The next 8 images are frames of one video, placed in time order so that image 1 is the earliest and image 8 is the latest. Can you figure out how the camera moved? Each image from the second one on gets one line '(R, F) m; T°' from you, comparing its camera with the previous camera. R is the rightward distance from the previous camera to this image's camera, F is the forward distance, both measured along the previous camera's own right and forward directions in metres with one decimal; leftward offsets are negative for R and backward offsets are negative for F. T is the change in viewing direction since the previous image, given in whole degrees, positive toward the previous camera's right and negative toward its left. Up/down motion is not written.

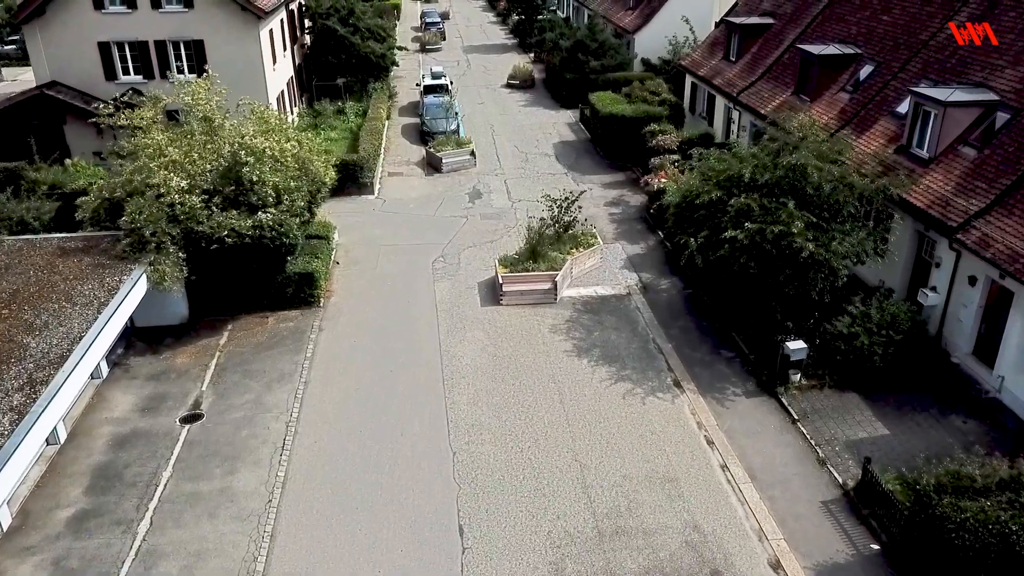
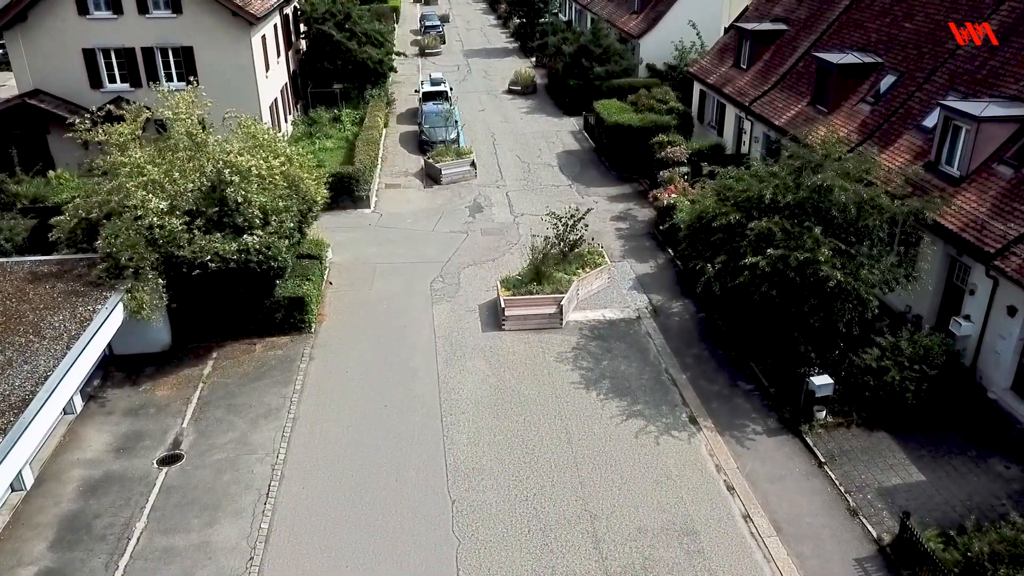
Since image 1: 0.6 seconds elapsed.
(-0.1, +1.2) m; 0°
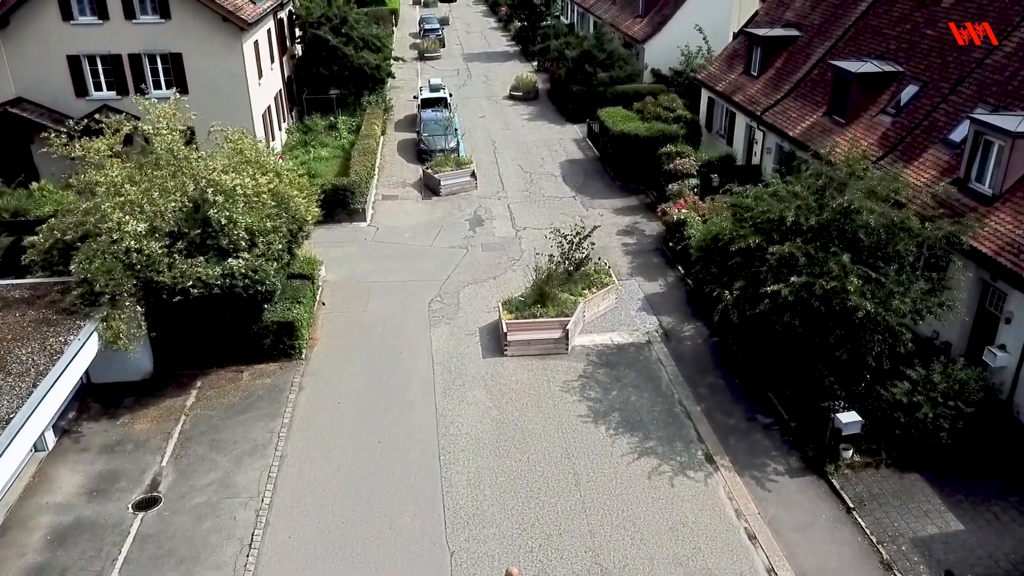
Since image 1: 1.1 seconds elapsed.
(-0.1, +1.1) m; 0°
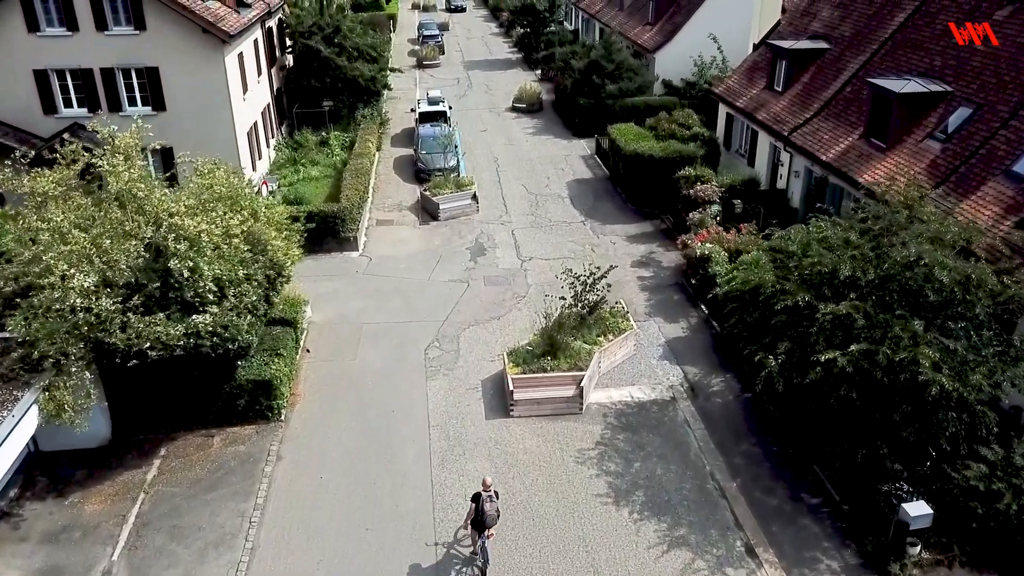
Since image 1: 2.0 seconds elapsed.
(-0.1, +2.1) m; 0°
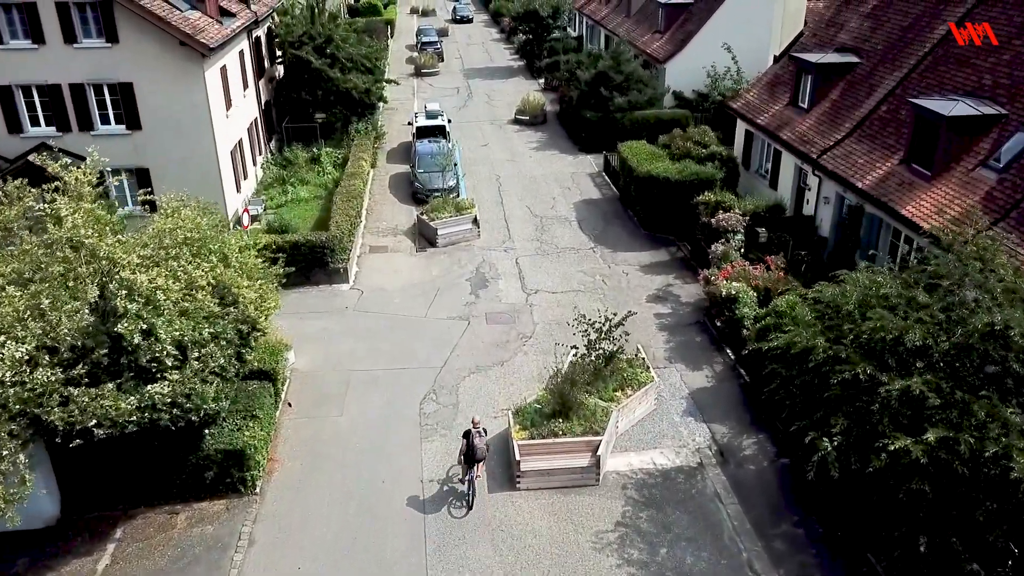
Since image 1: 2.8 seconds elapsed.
(-0.1, +2.0) m; 0°
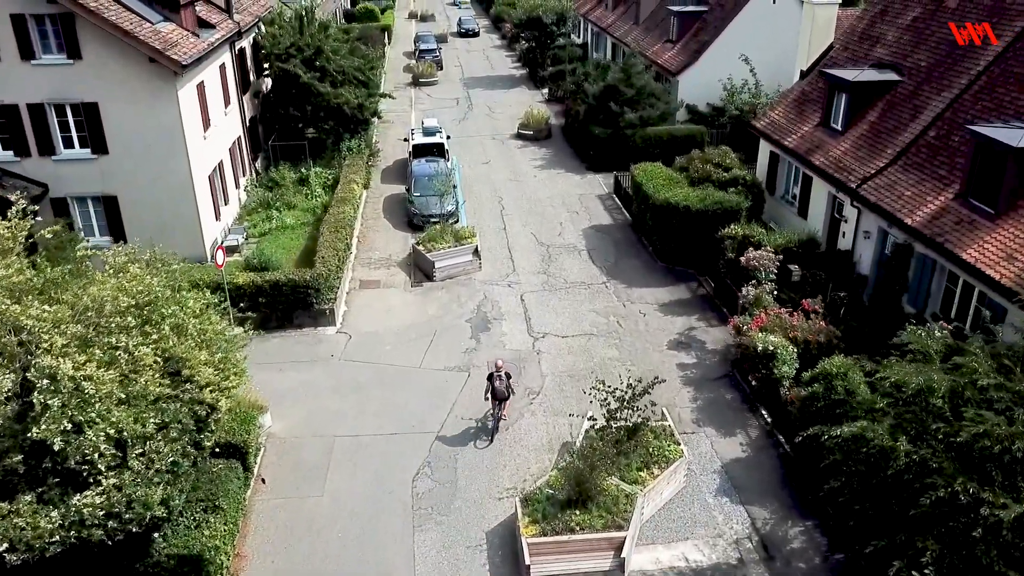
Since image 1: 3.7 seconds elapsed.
(-0.1, +2.2) m; 0°
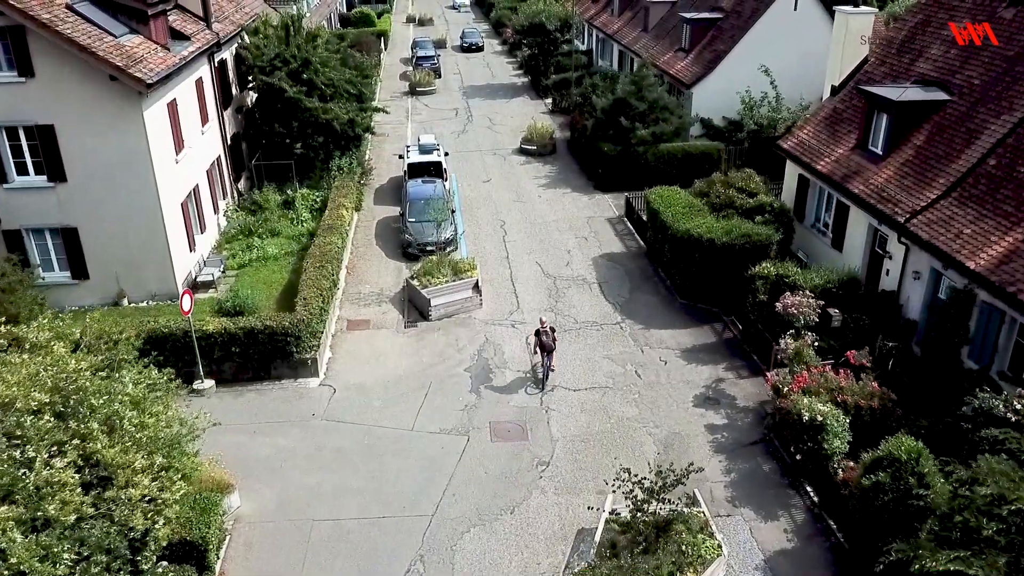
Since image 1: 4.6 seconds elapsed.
(-0.1, +2.2) m; 0°
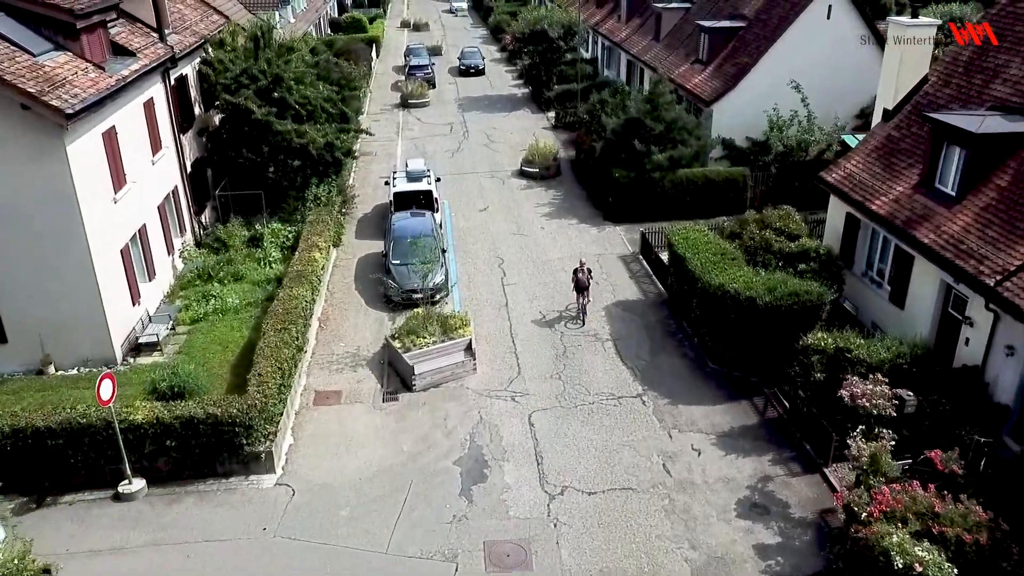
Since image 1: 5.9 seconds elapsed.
(0.0, +3.3) m; 0°
